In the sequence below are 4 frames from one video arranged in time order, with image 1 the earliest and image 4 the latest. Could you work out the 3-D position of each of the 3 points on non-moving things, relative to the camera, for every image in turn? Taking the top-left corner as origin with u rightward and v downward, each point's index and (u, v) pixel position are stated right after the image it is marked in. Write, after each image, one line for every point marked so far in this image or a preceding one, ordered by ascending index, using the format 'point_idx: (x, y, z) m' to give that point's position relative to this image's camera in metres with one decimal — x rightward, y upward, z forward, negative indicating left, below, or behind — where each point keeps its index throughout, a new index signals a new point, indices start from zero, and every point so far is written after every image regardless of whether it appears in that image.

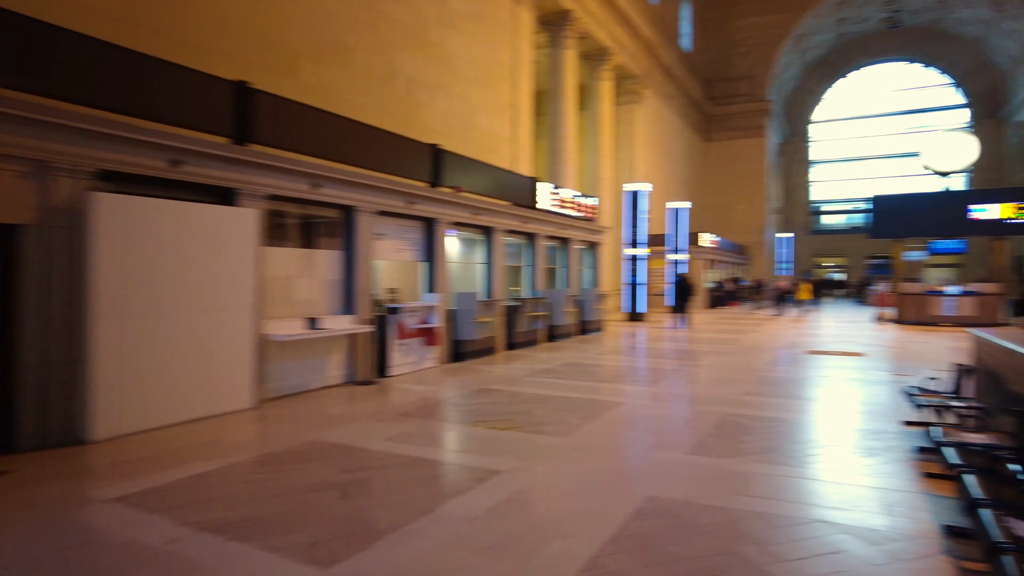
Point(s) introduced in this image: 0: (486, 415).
0: (-0.2, -1.3, +6.8) m
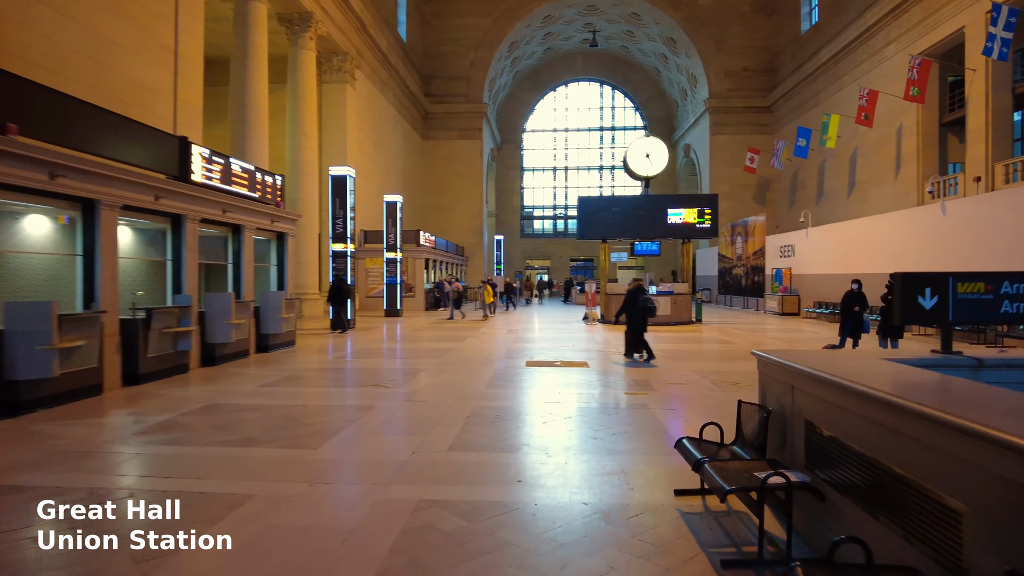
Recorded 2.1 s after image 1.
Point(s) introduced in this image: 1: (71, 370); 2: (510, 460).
0: (-2.8, -1.4, +3.3) m
1: (-4.8, -0.9, +7.3) m
2: (0.0, -1.3, +5.0) m
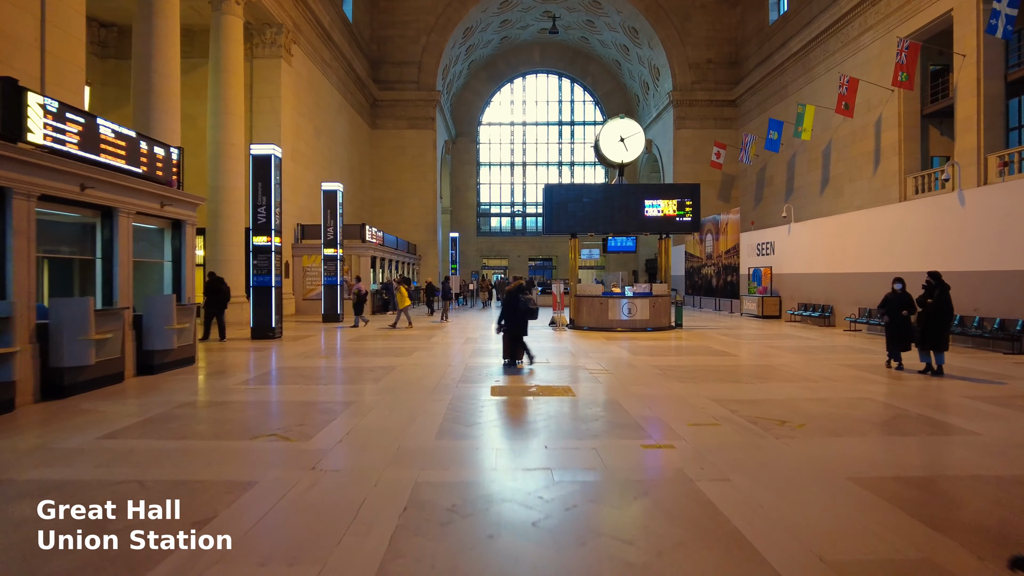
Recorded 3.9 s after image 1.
0: (-2.8, -1.4, +0.7) m
1: (-5.1, -0.9, +4.5) m
2: (-0.1, -1.3, +2.6) m
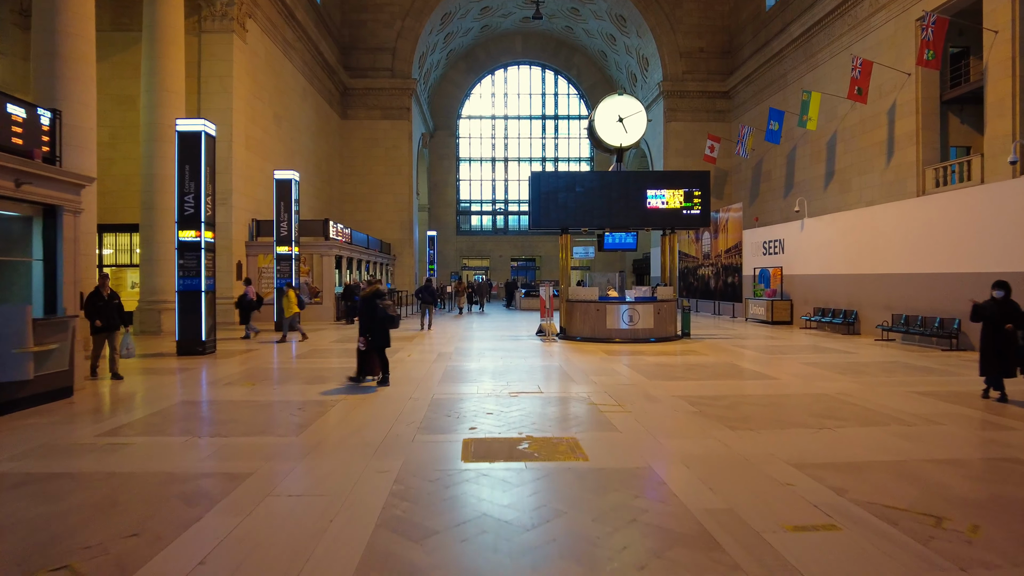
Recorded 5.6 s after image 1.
0: (-2.8, -1.5, -1.8) m
1: (-5.2, -1.0, +1.9) m
2: (-0.1, -1.4, +0.2) m
